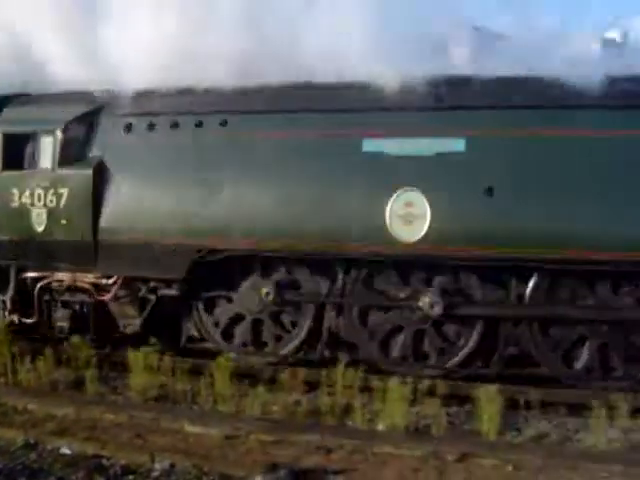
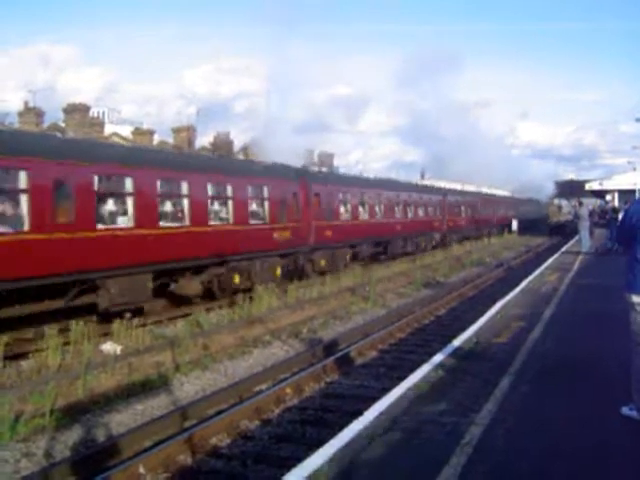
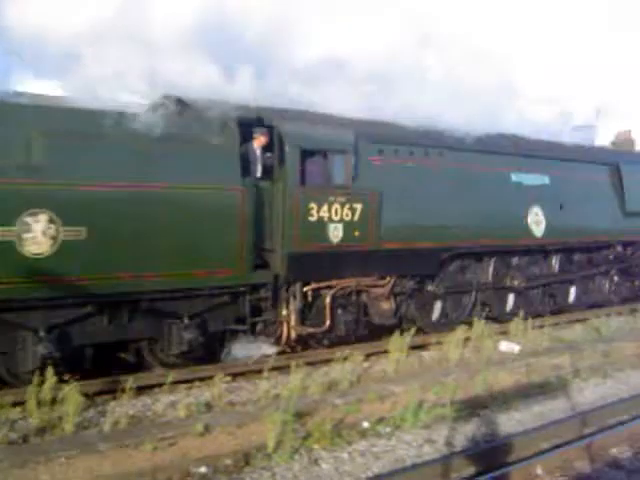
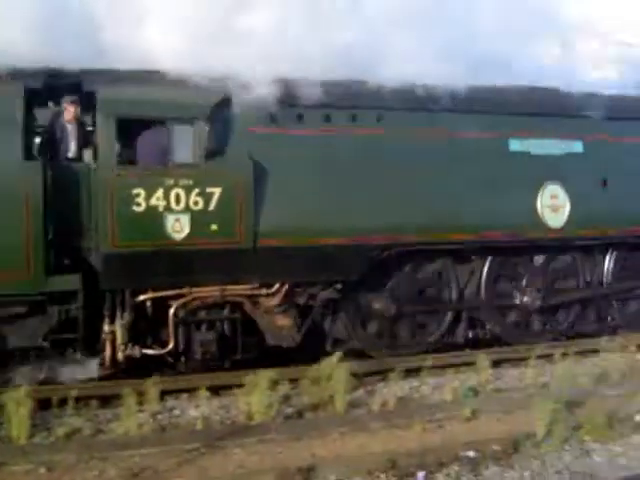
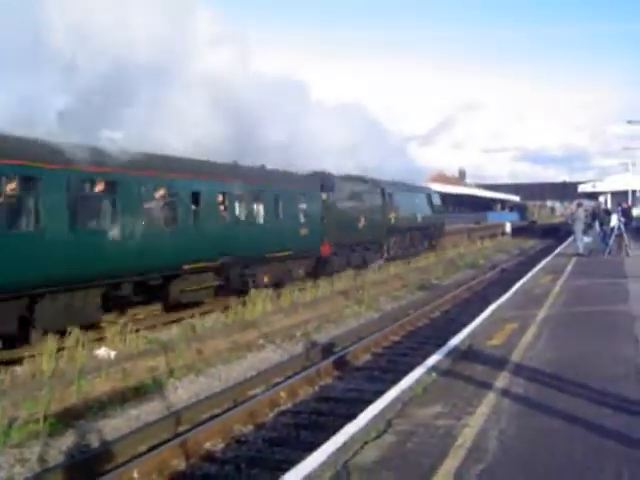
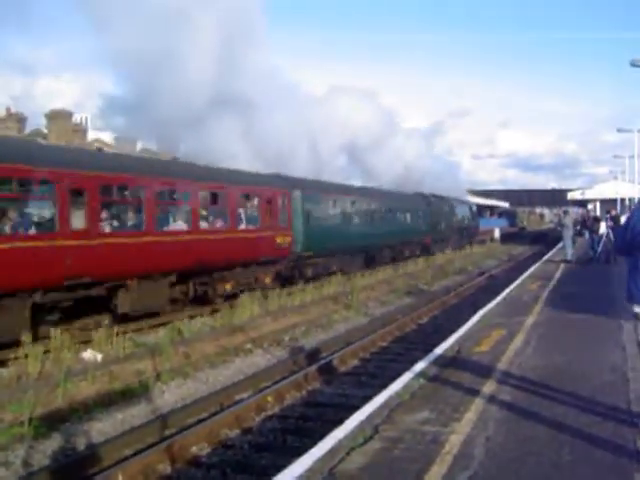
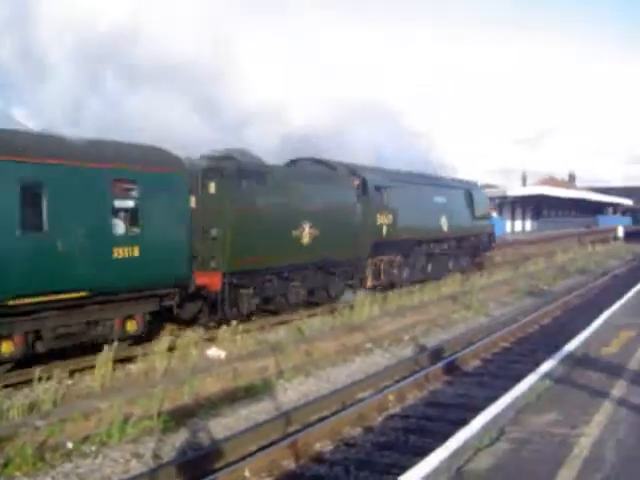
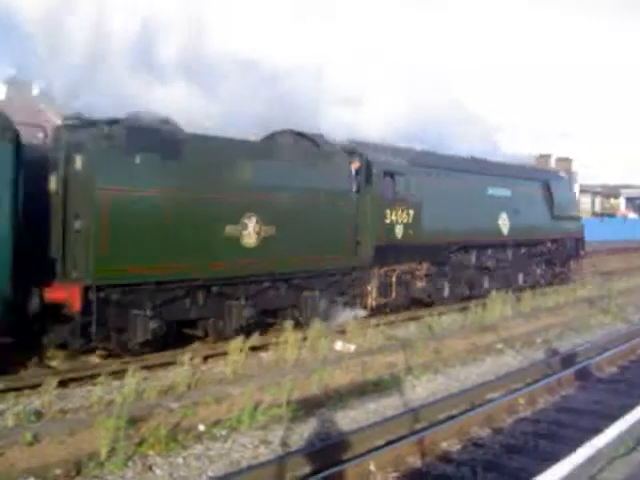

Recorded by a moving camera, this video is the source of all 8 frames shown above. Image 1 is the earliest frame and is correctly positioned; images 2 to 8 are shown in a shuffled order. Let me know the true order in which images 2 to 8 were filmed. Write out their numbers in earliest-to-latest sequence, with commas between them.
4, 3, 8, 7, 5, 6, 2
